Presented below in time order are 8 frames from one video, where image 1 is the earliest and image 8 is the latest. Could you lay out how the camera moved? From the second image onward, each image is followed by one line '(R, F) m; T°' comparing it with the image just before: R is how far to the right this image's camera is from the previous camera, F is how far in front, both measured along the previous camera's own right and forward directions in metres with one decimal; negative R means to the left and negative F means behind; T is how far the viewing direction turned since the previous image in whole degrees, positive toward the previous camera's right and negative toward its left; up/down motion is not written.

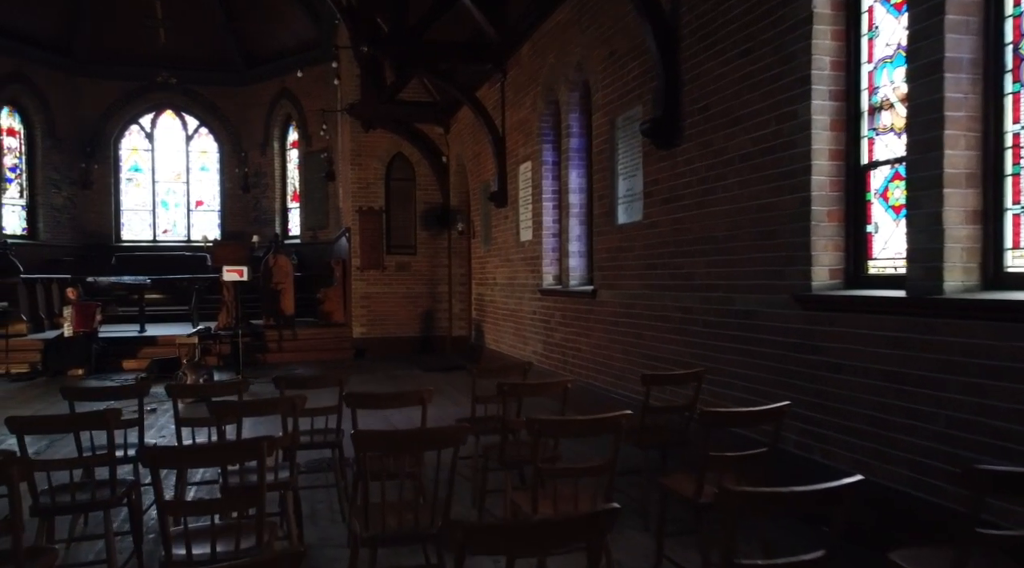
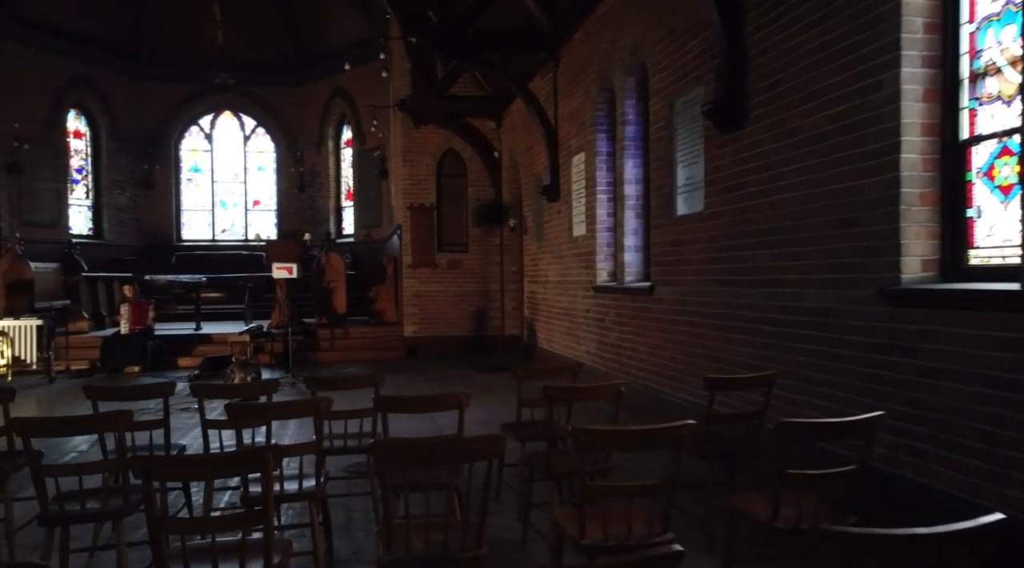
(0.0, +0.3) m; -4°
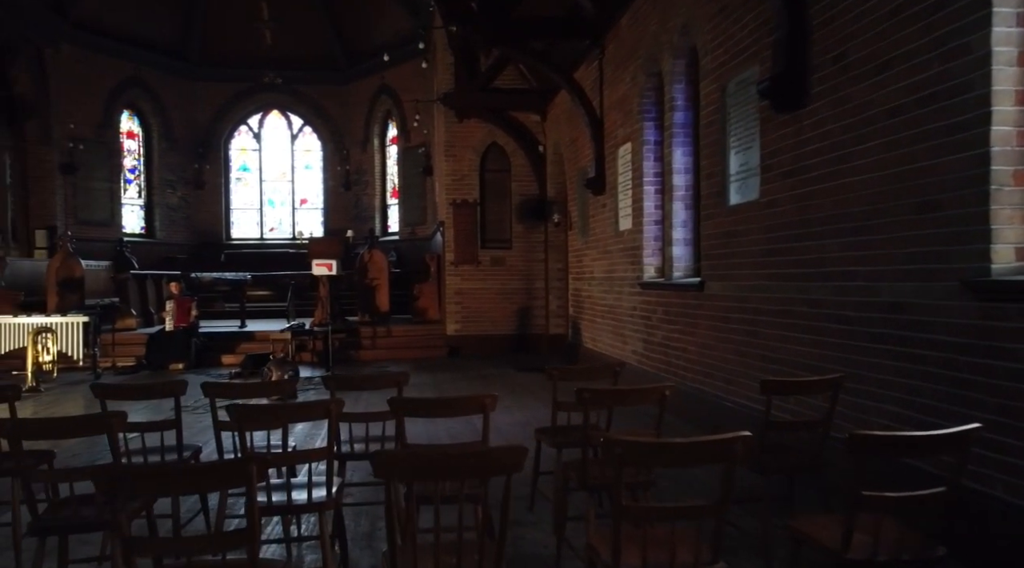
(+0.1, +0.3) m; -4°
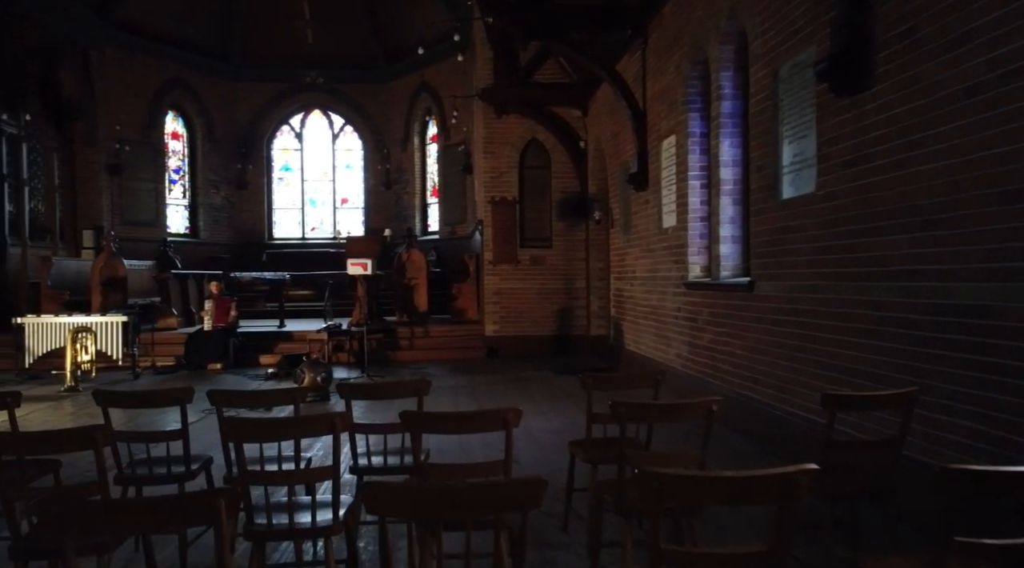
(+0.1, +0.3) m; -3°
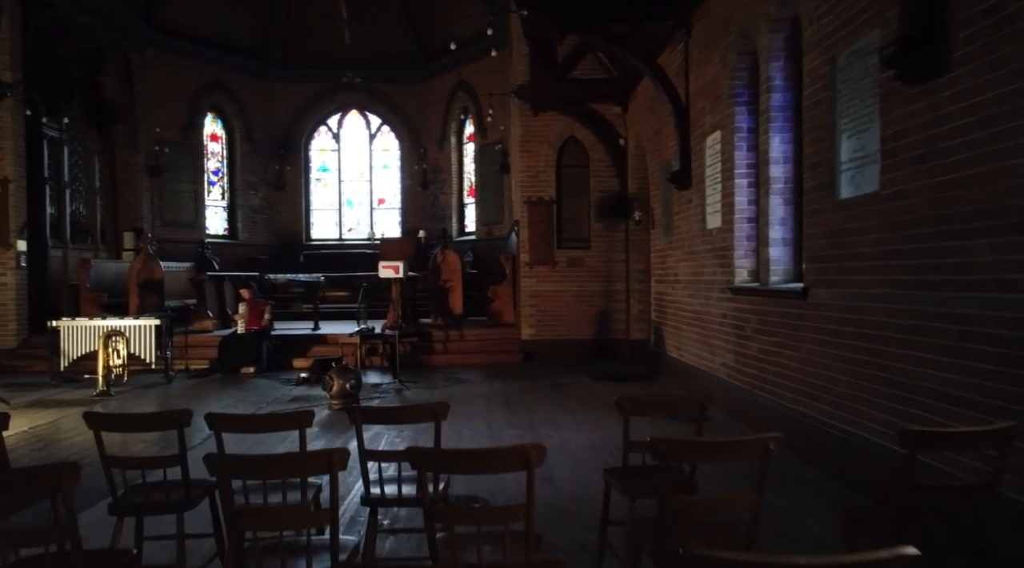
(0.0, +0.3) m; -3°
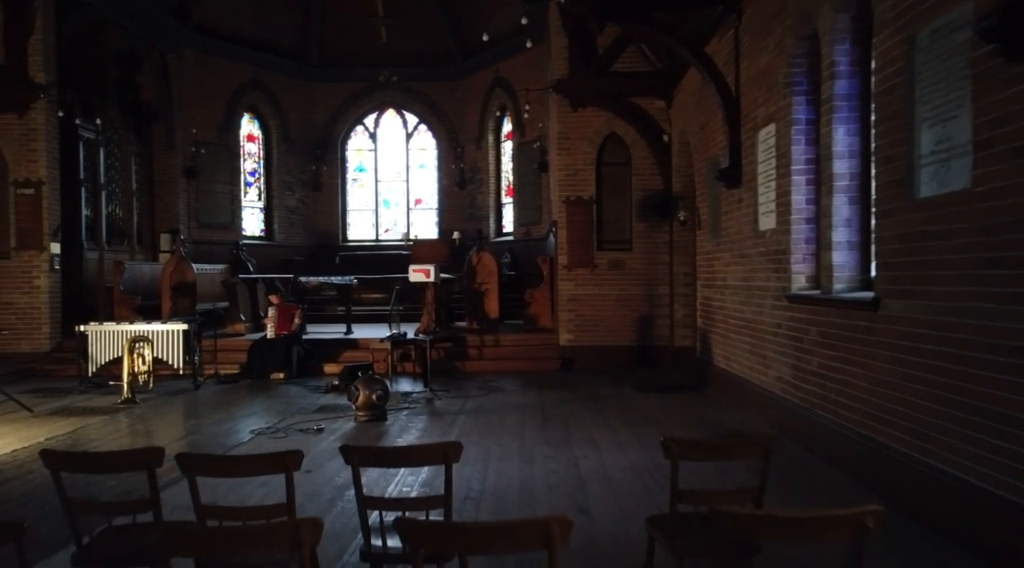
(+0.1, +0.5) m; -3°
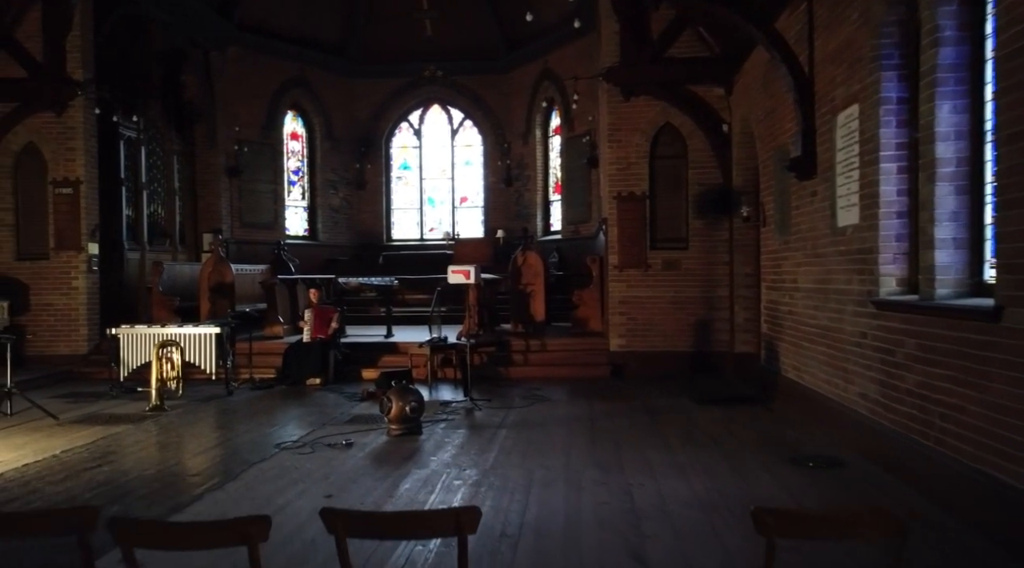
(0.0, +0.6) m; -4°
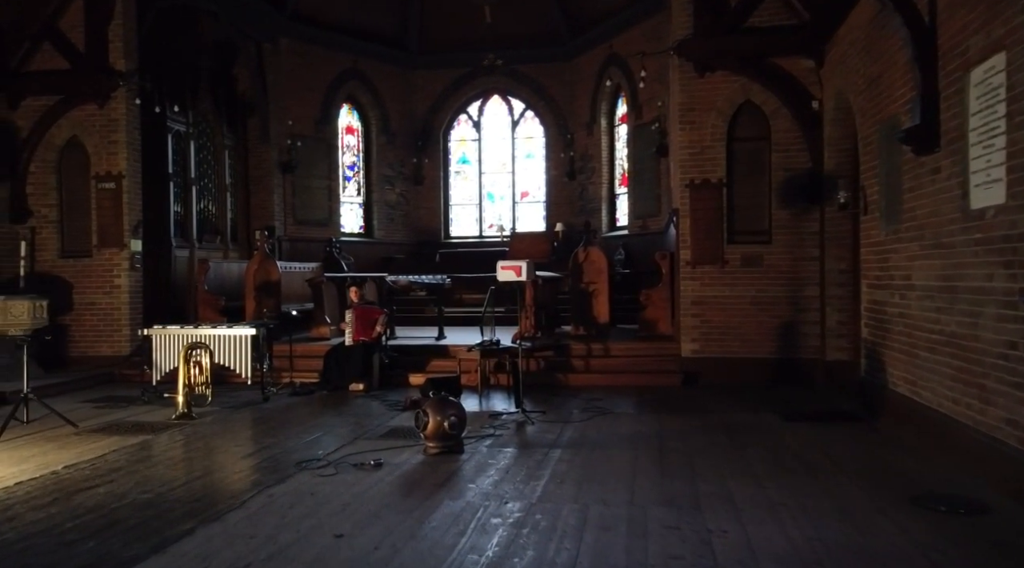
(+0.1, +0.9) m; -5°
